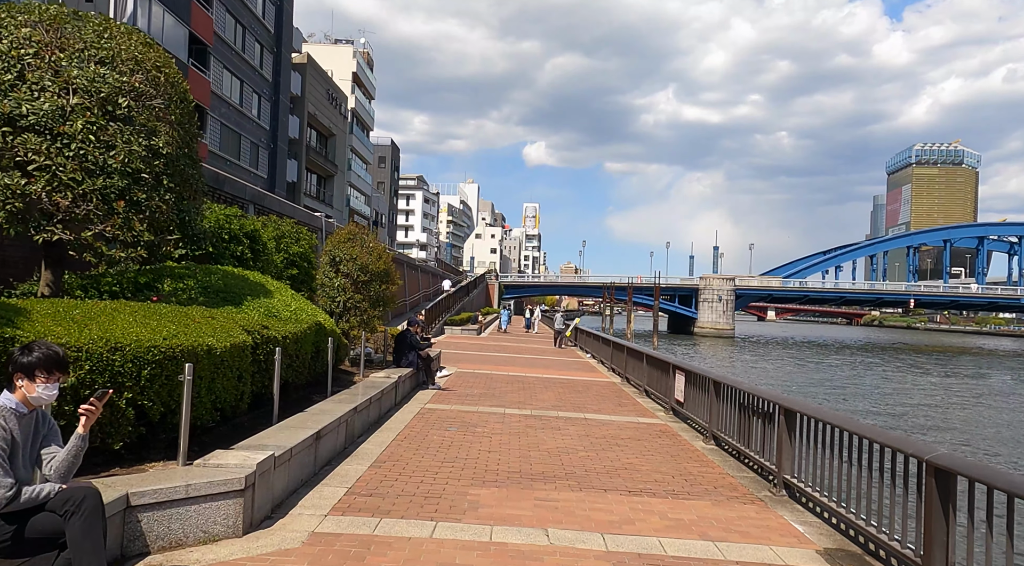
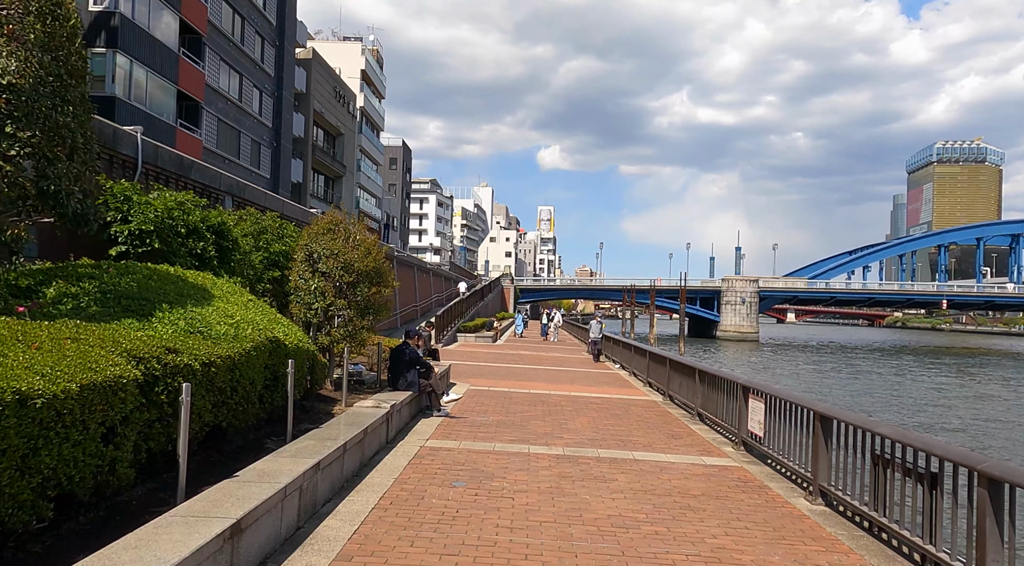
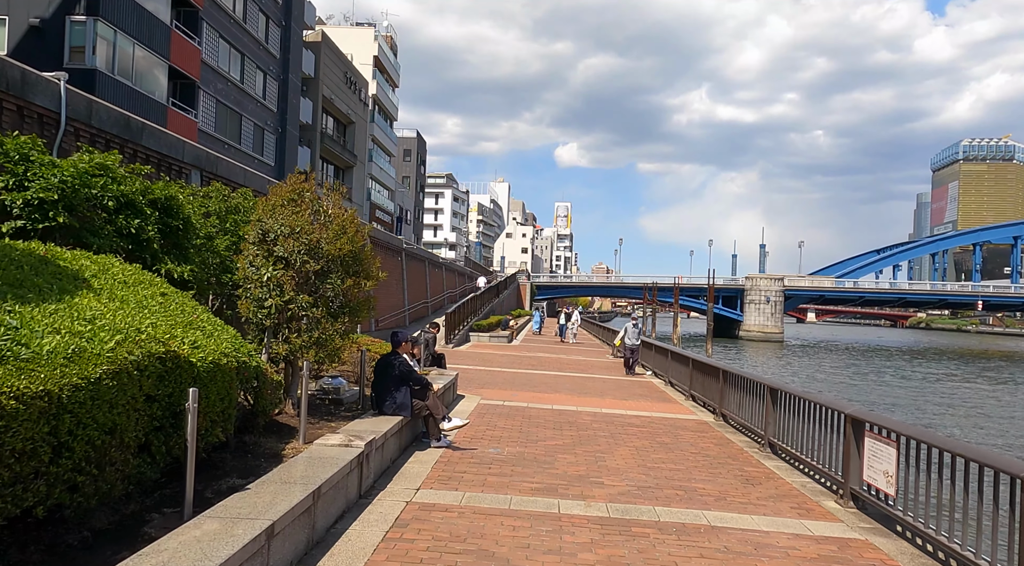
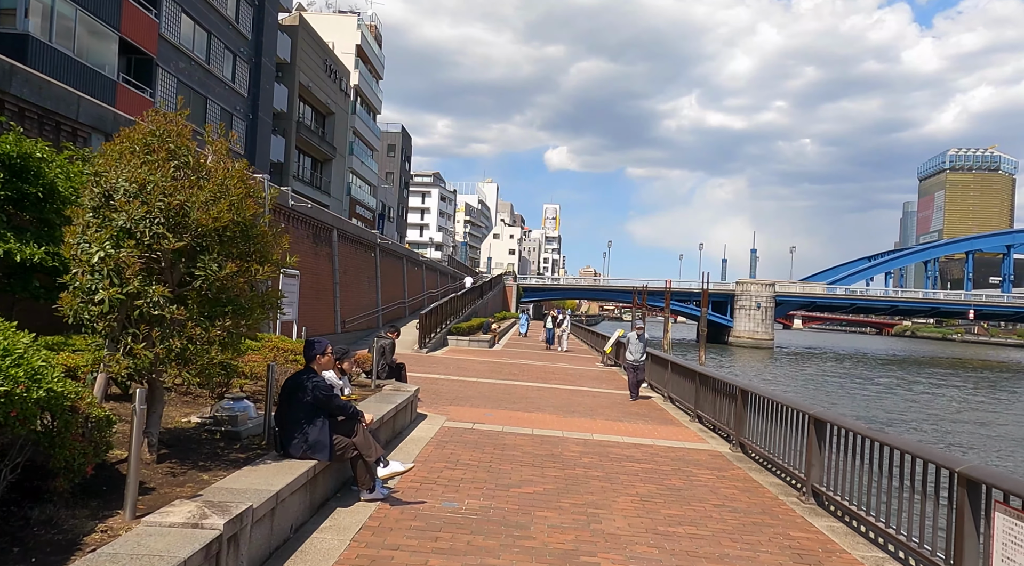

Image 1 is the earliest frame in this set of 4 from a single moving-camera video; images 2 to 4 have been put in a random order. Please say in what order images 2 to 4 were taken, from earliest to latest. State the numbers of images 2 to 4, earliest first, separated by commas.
2, 3, 4
